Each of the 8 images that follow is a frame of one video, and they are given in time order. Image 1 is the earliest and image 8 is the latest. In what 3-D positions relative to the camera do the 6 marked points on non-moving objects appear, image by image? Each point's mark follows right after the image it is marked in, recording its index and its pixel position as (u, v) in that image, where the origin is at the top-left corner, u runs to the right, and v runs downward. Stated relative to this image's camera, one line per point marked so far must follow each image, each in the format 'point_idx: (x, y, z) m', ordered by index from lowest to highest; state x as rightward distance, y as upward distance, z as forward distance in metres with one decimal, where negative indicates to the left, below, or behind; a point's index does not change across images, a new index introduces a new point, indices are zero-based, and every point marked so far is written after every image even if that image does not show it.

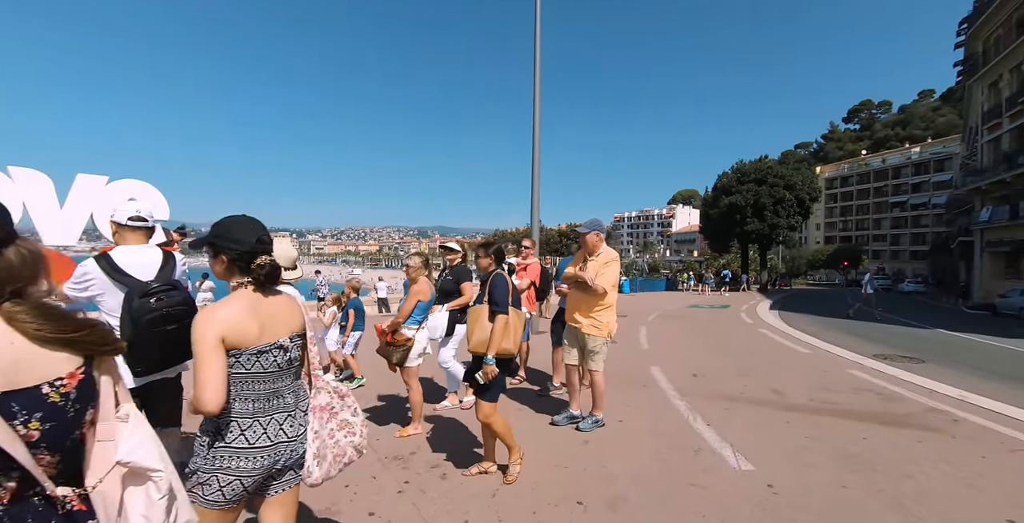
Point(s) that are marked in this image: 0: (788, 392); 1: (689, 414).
0: (+3.4, -1.6, +5.3) m
1: (+1.9, -1.7, +4.7) m
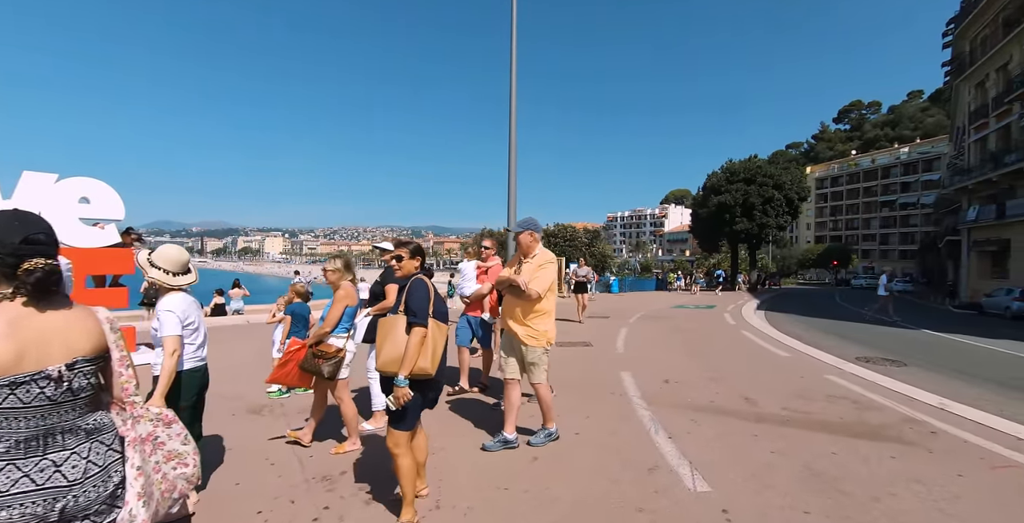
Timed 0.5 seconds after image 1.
0: (+2.9, -1.6, +5.0) m
1: (+1.4, -1.7, +4.4) m
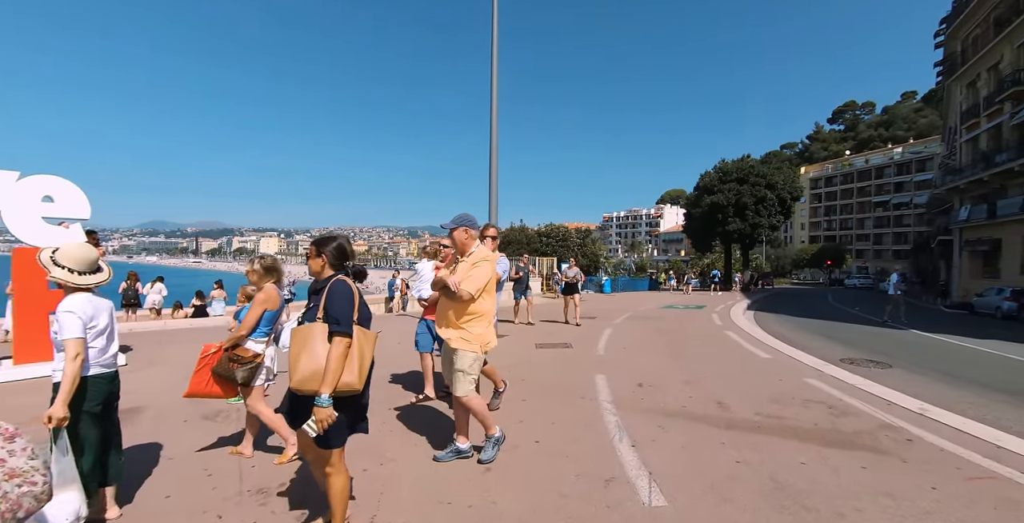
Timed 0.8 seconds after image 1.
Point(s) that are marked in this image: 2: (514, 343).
0: (+2.5, -1.6, +4.8) m
1: (+1.0, -1.7, +4.2) m
2: (+0.1, -1.7, +9.0) m
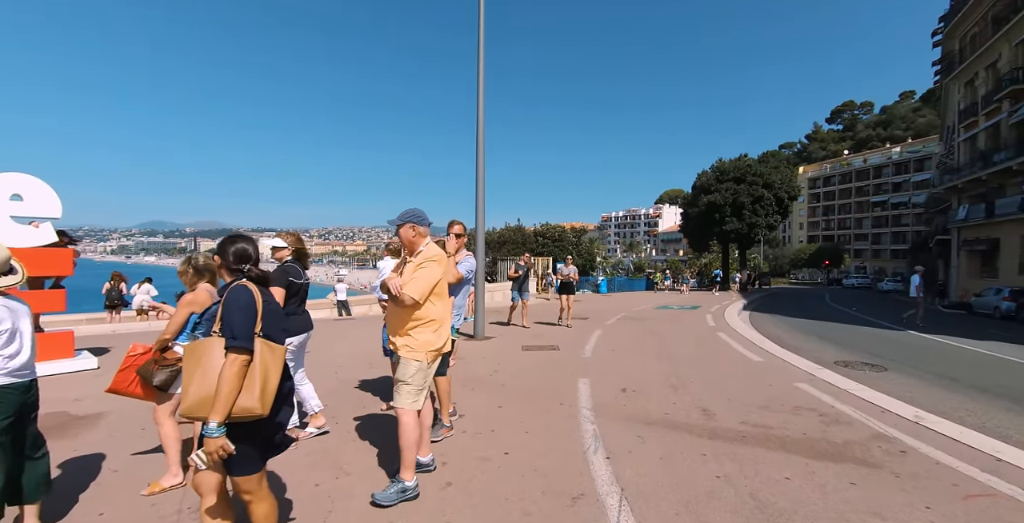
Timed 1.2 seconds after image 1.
0: (+2.2, -1.6, +4.5) m
1: (+0.7, -1.7, +3.9) m
2: (-0.2, -1.7, +8.8) m
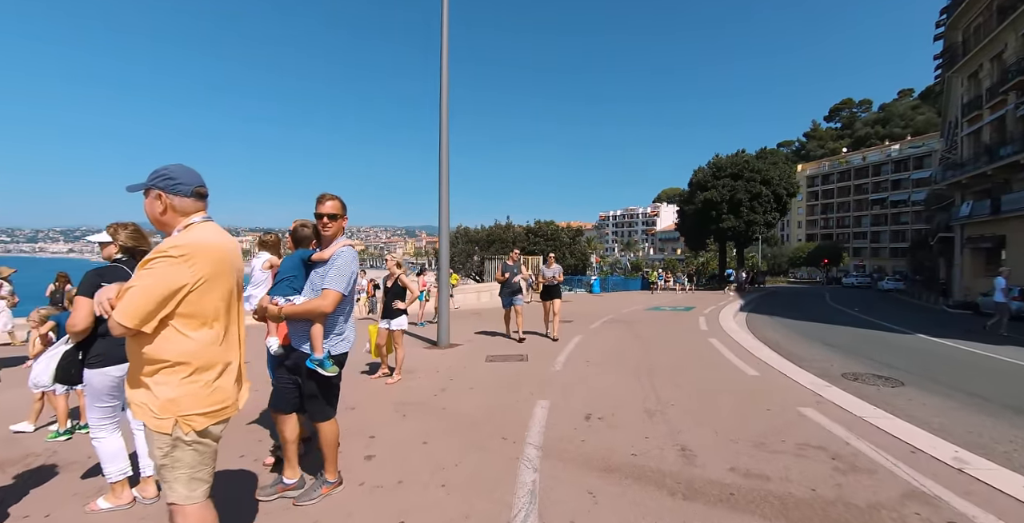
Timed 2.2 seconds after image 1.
0: (+1.5, -1.6, +3.5) m
1: (+0.1, -1.6, +2.9) m
2: (-0.9, -1.7, +7.8) m
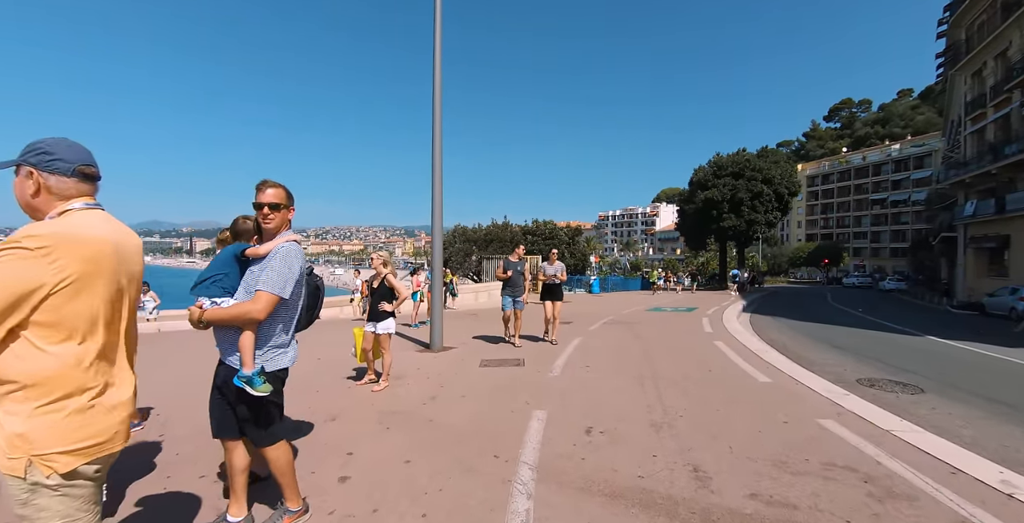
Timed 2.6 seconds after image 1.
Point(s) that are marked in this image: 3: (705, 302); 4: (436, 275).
0: (+1.5, -1.6, +3.1) m
1: (0.0, -1.6, +2.5) m
2: (-1.0, -1.7, +7.4) m
3: (+8.7, -1.8, +19.2) m
4: (-1.4, -0.3, +8.1) m
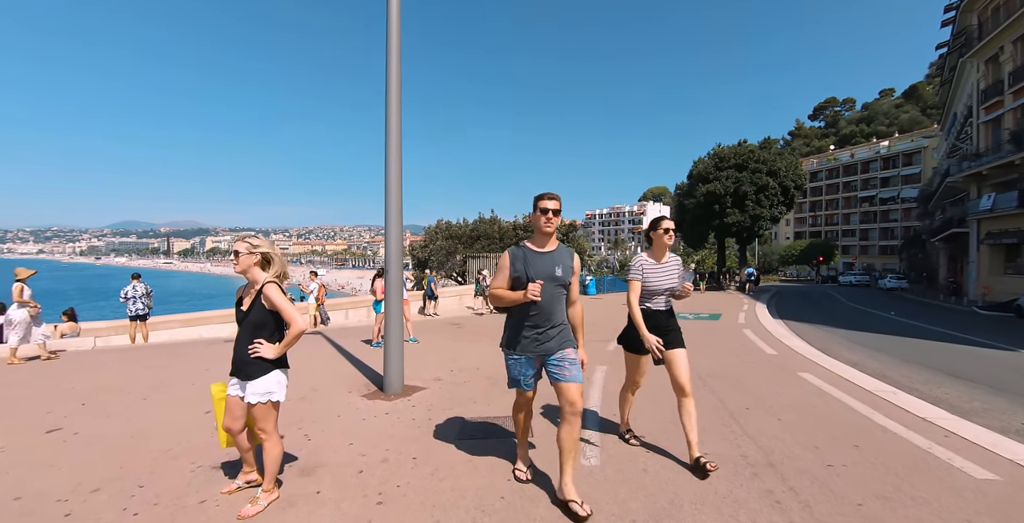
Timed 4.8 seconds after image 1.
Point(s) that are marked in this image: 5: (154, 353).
0: (+1.6, -1.5, +0.5) m
1: (+0.2, -1.6, -0.2) m
2: (-1.0, -1.6, +4.6) m
3: (+8.3, -1.7, +16.8) m
4: (-1.5, -0.2, +5.3) m
5: (-7.6, -1.9, +9.1) m
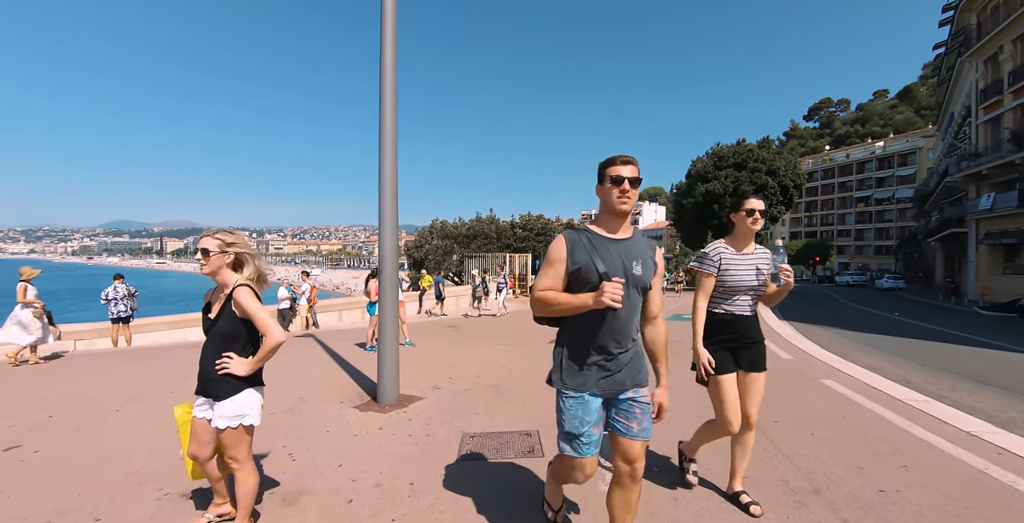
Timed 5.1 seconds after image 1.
0: (+1.7, -1.5, +0.1) m
1: (+0.3, -1.6, -0.6) m
2: (-0.9, -1.6, +4.2) m
3: (+8.3, -1.7, +16.5) m
4: (-1.4, -0.2, +4.9) m
5: (-7.6, -1.9, +8.7) m
